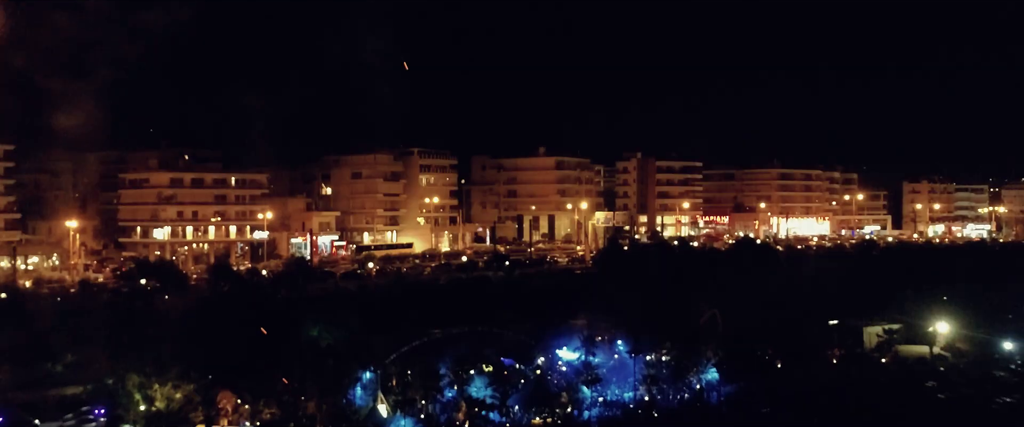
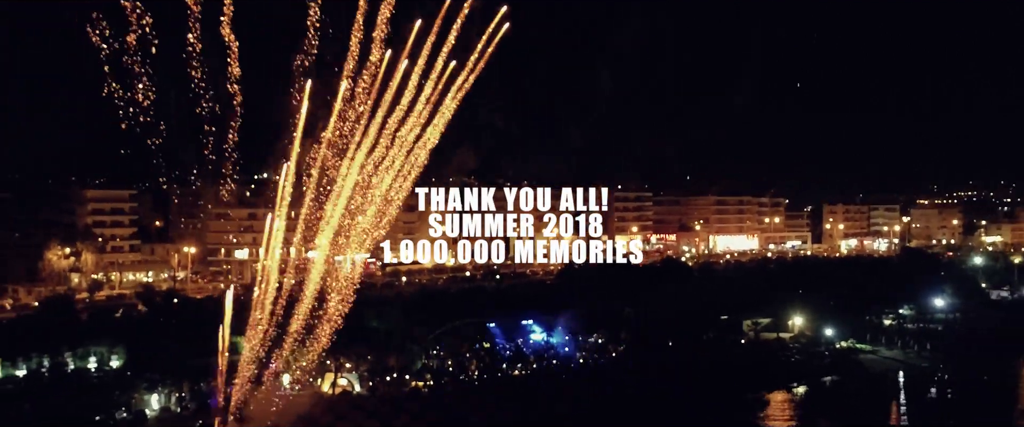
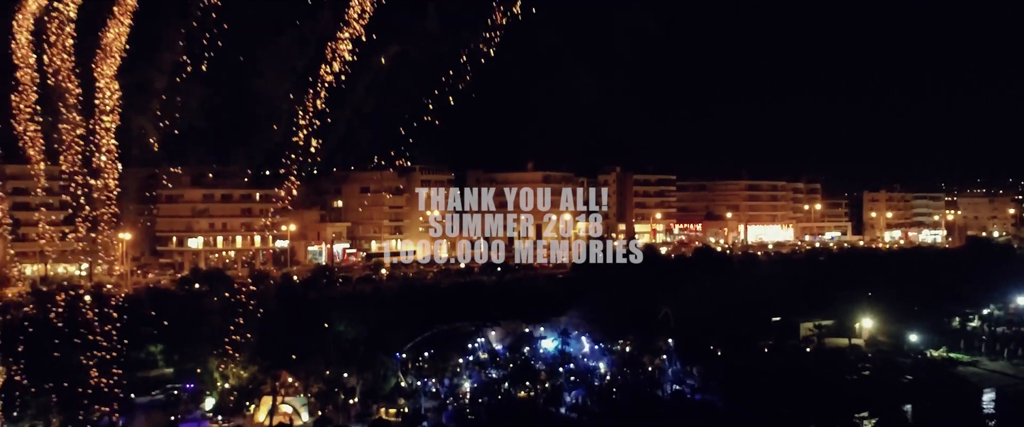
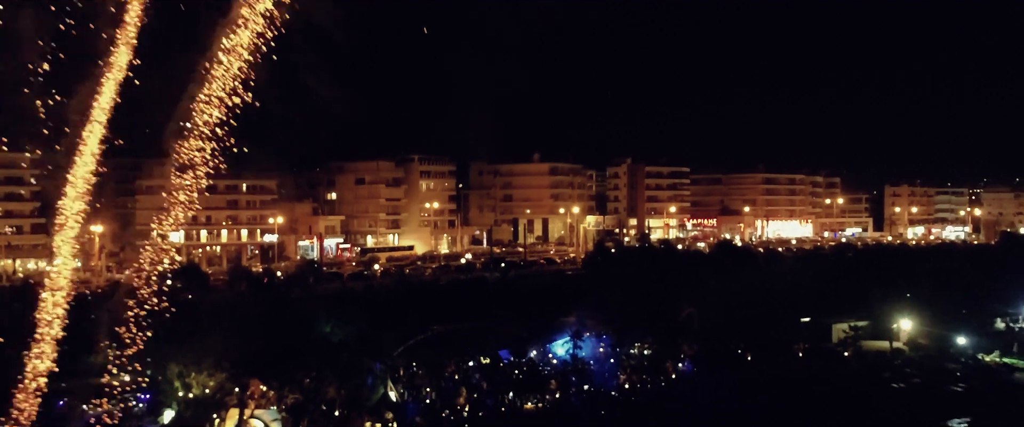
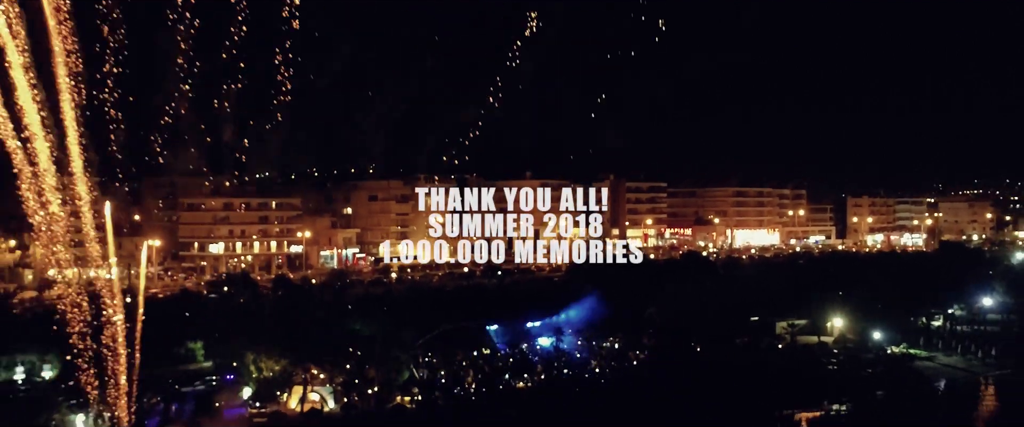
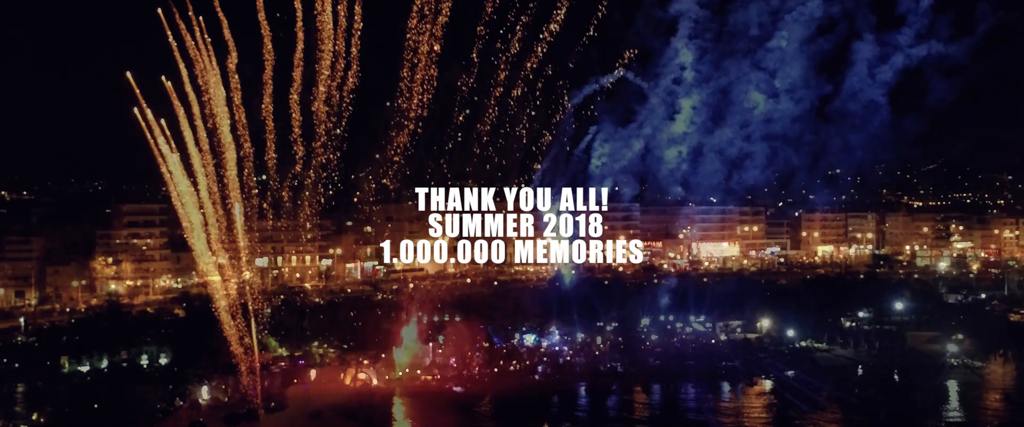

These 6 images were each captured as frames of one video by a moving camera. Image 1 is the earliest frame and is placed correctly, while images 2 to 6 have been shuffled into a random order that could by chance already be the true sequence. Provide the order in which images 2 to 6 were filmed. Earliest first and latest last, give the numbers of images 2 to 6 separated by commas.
4, 3, 5, 2, 6
